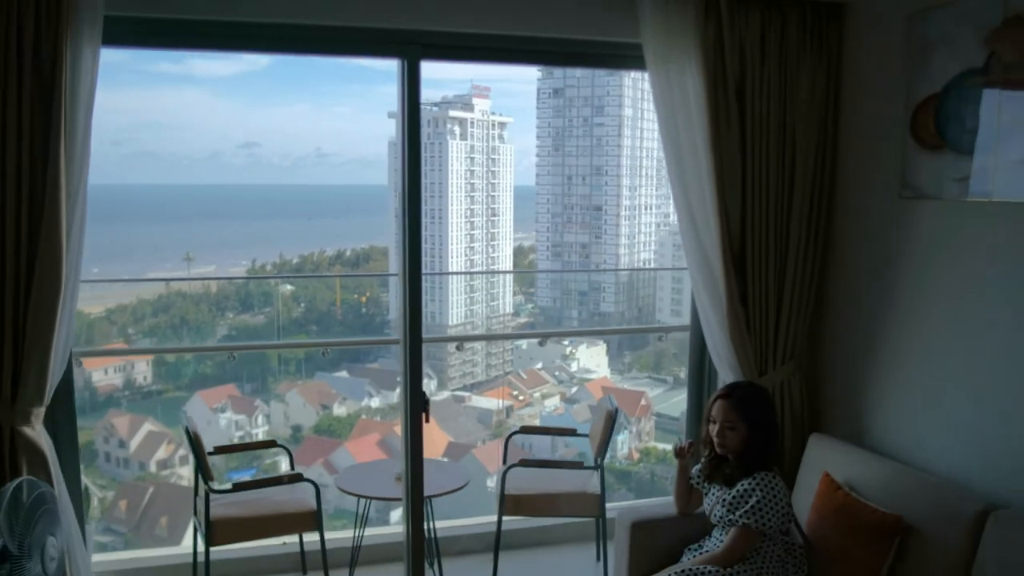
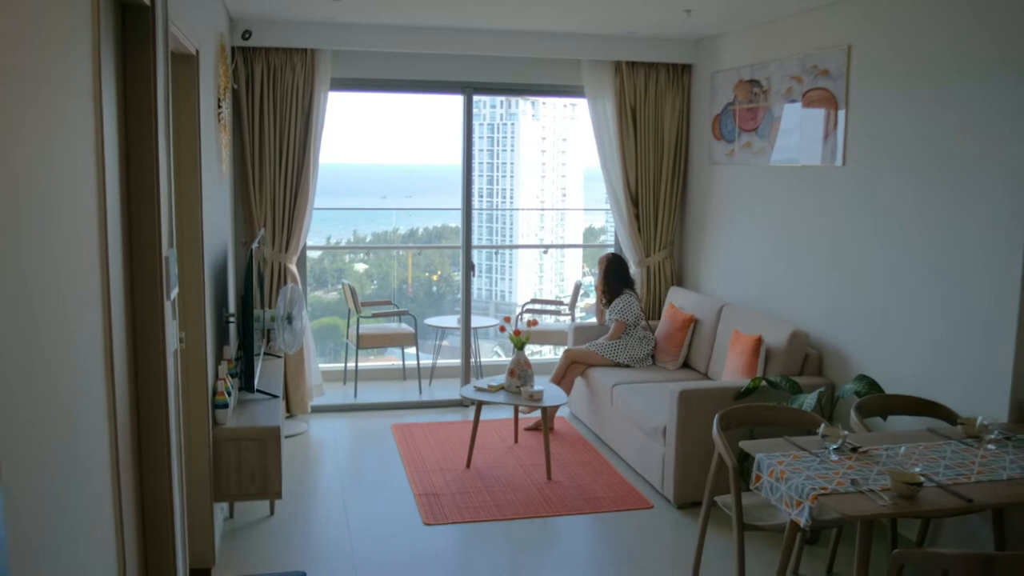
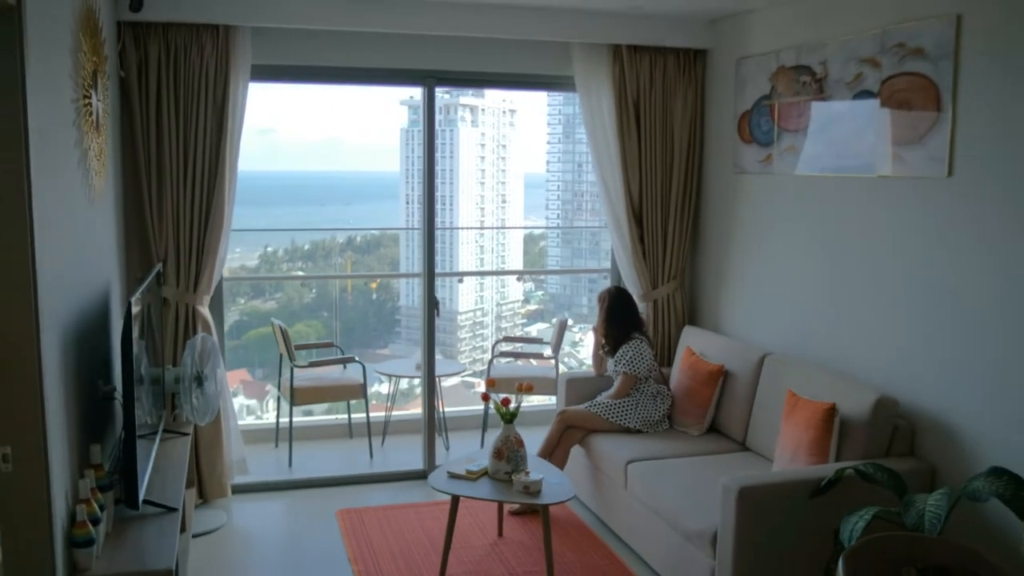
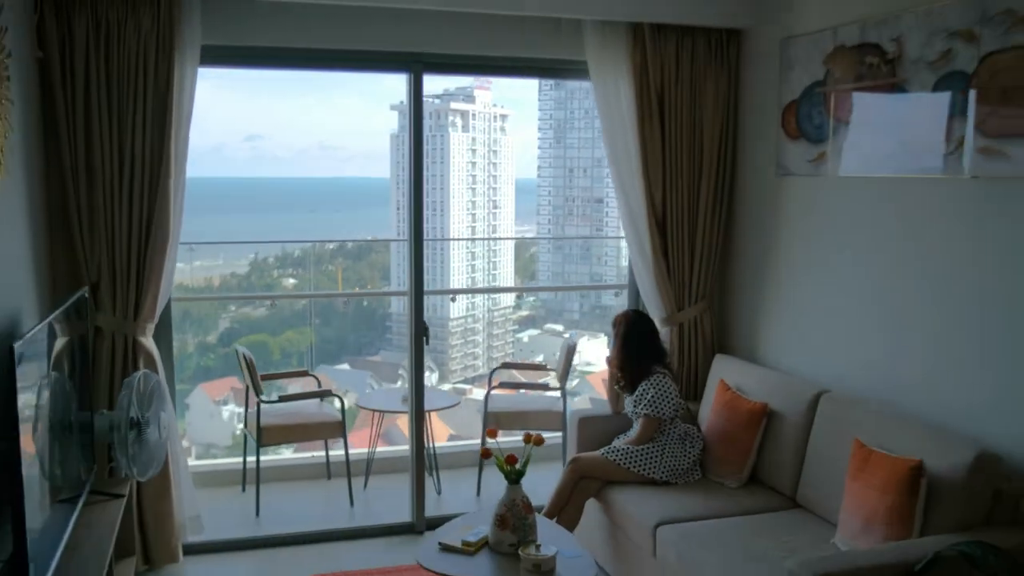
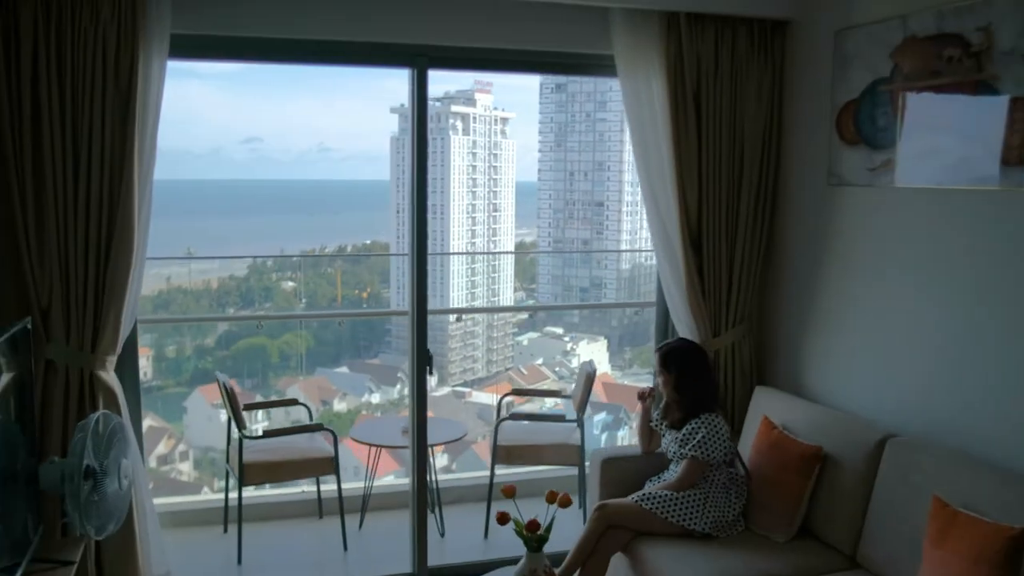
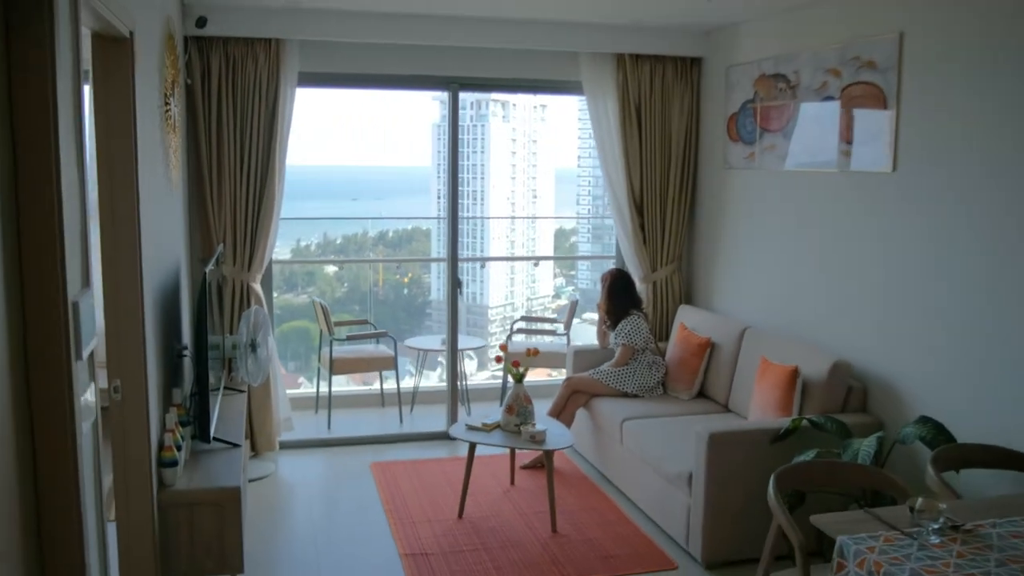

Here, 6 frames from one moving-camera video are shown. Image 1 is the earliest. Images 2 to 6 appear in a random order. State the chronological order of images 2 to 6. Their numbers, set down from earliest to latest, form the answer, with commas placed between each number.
5, 4, 3, 6, 2
